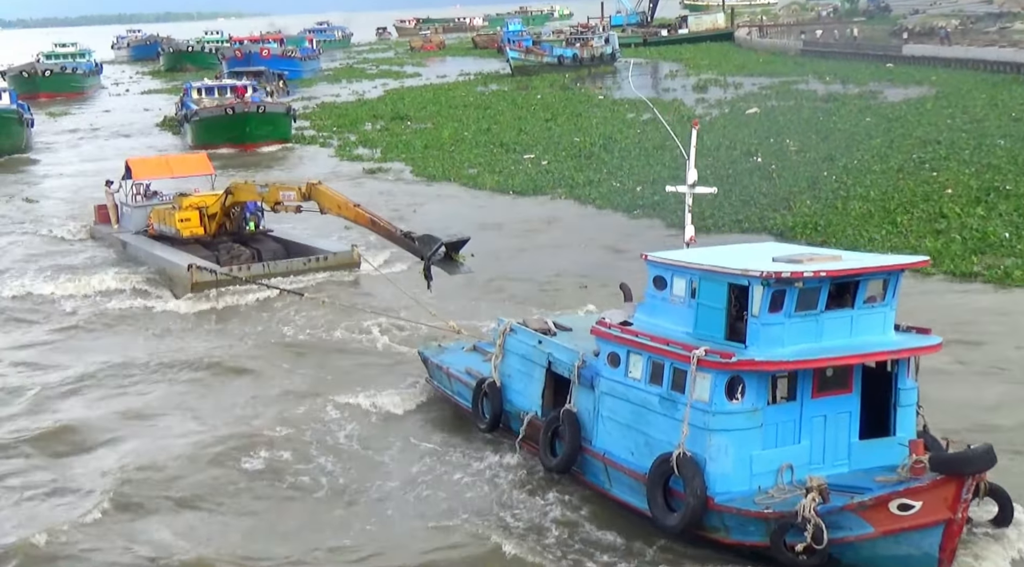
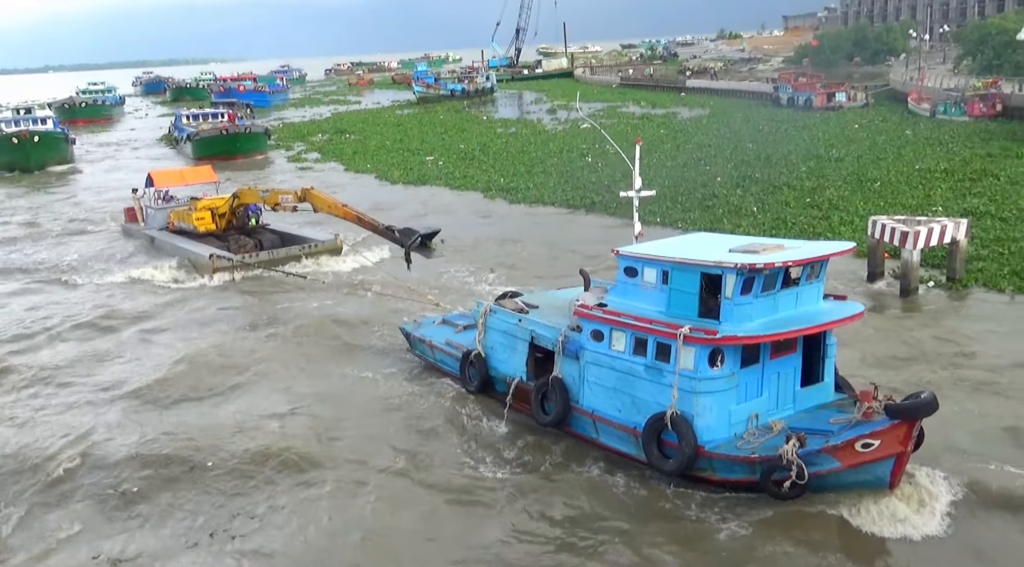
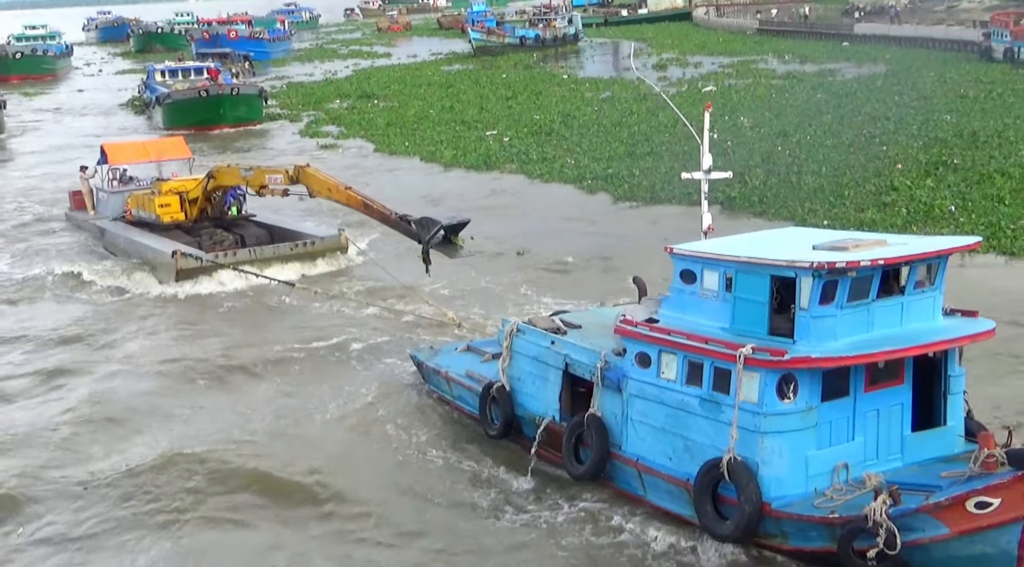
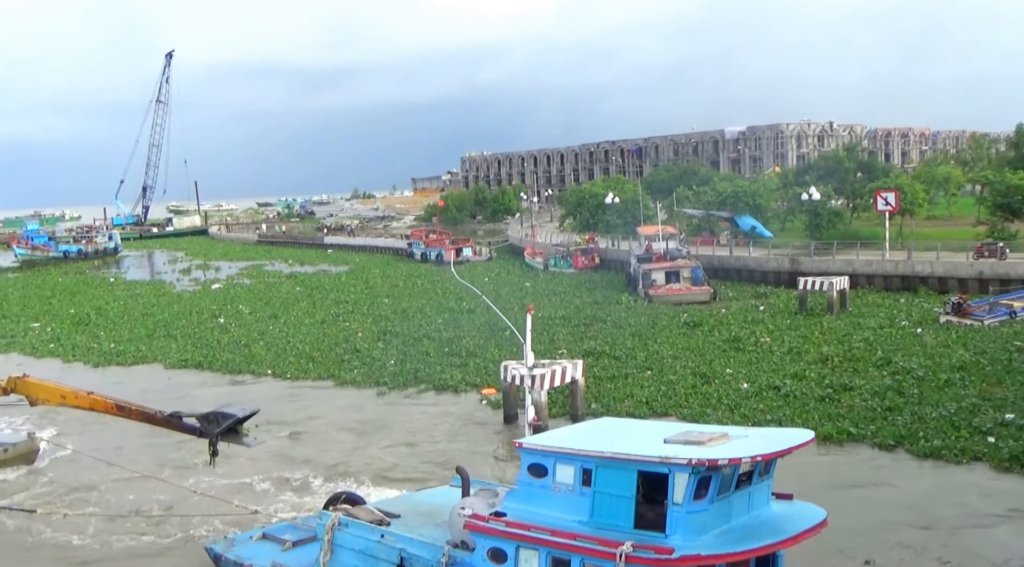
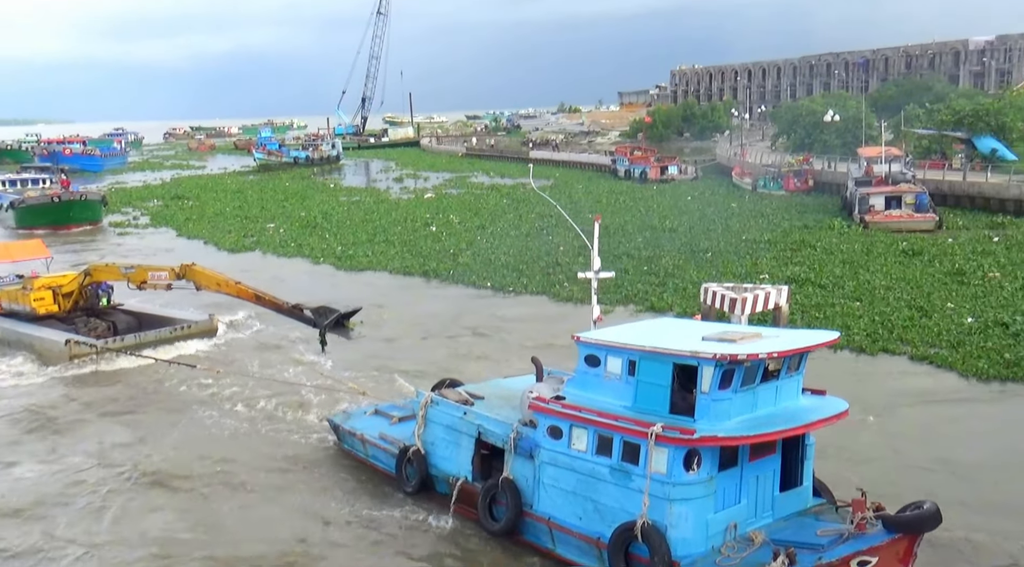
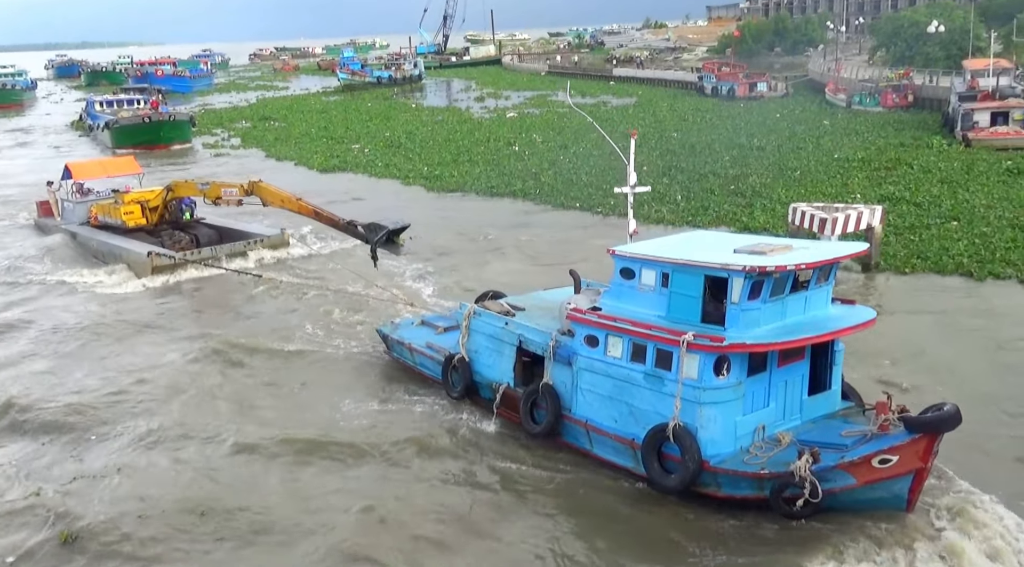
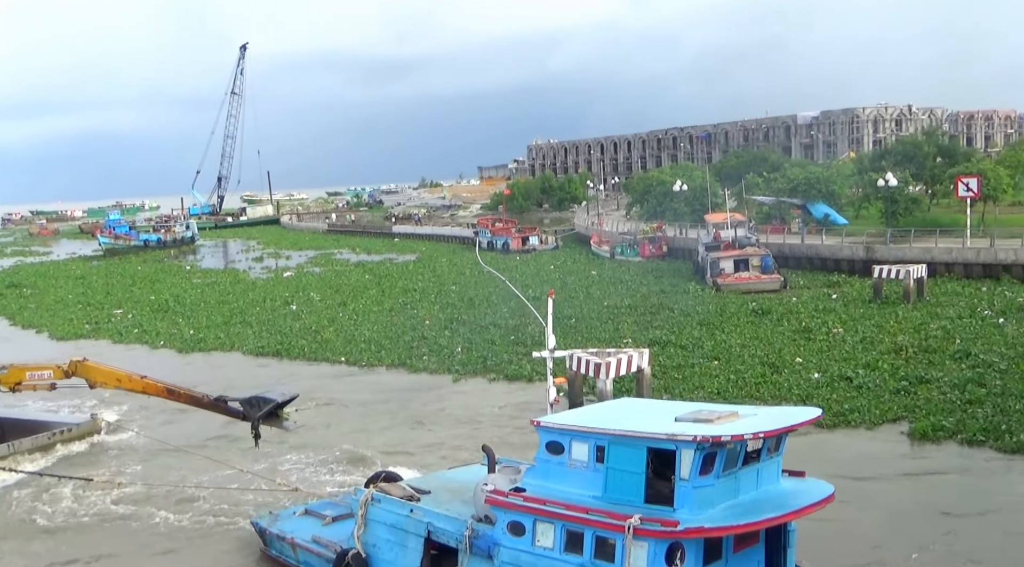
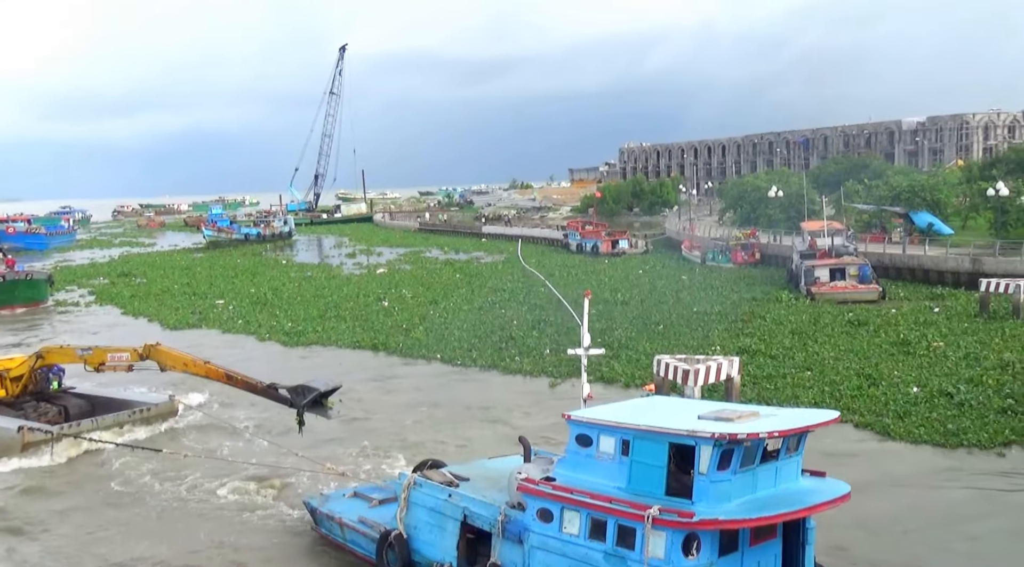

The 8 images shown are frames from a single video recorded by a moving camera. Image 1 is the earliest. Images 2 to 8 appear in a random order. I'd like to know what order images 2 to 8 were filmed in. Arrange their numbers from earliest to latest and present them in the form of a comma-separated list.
3, 2, 6, 5, 8, 7, 4
